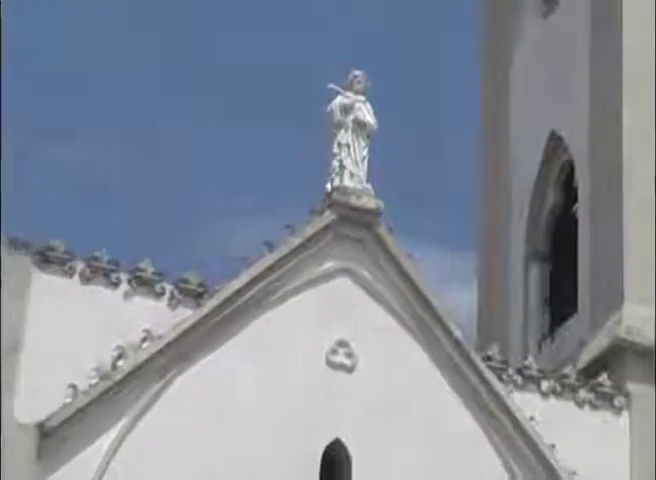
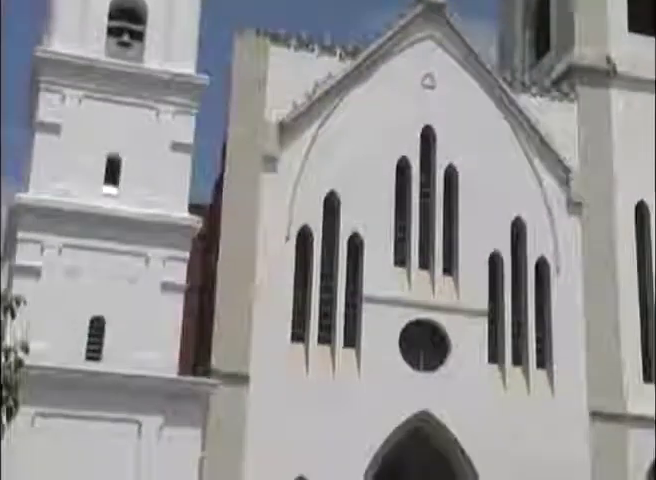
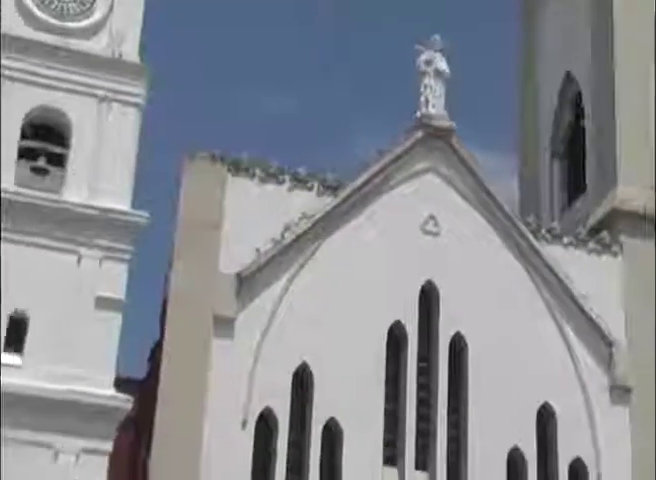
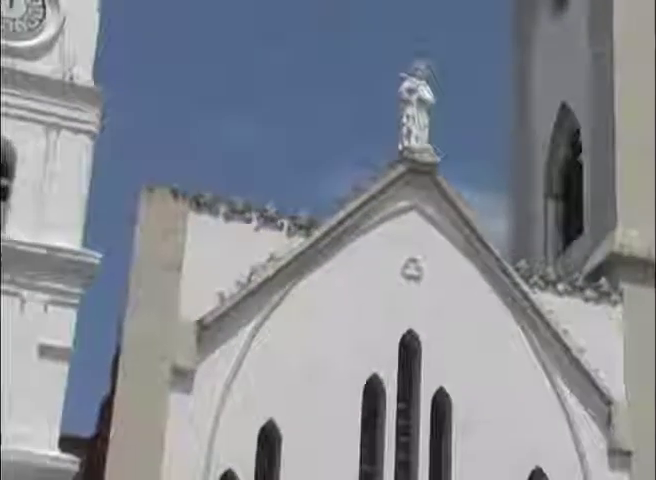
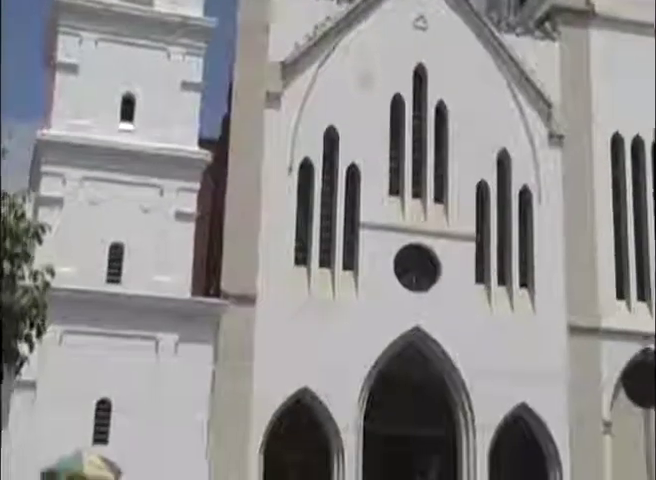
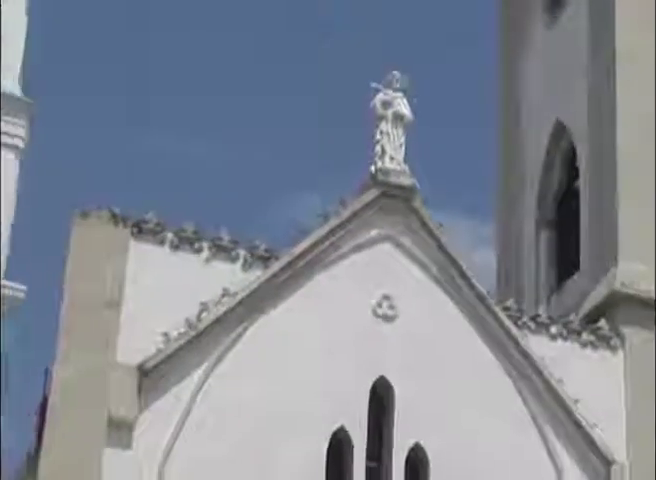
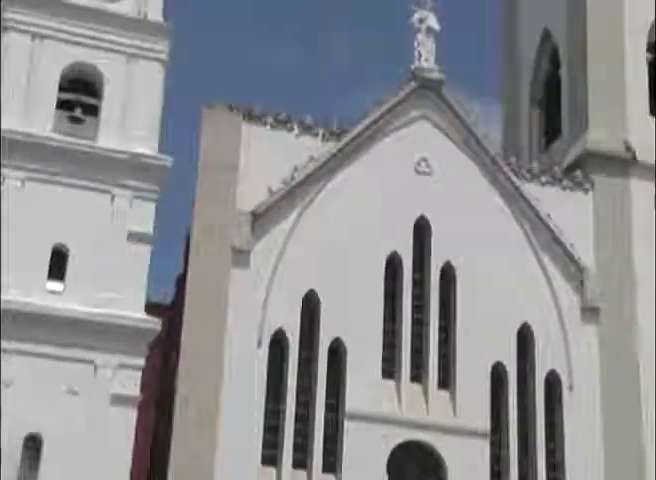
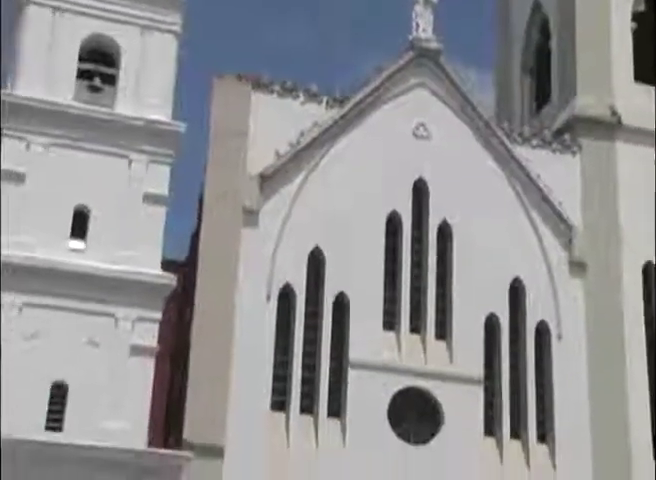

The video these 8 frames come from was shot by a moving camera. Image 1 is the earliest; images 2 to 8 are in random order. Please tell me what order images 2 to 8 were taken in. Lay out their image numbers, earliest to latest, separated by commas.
6, 4, 3, 7, 8, 2, 5
